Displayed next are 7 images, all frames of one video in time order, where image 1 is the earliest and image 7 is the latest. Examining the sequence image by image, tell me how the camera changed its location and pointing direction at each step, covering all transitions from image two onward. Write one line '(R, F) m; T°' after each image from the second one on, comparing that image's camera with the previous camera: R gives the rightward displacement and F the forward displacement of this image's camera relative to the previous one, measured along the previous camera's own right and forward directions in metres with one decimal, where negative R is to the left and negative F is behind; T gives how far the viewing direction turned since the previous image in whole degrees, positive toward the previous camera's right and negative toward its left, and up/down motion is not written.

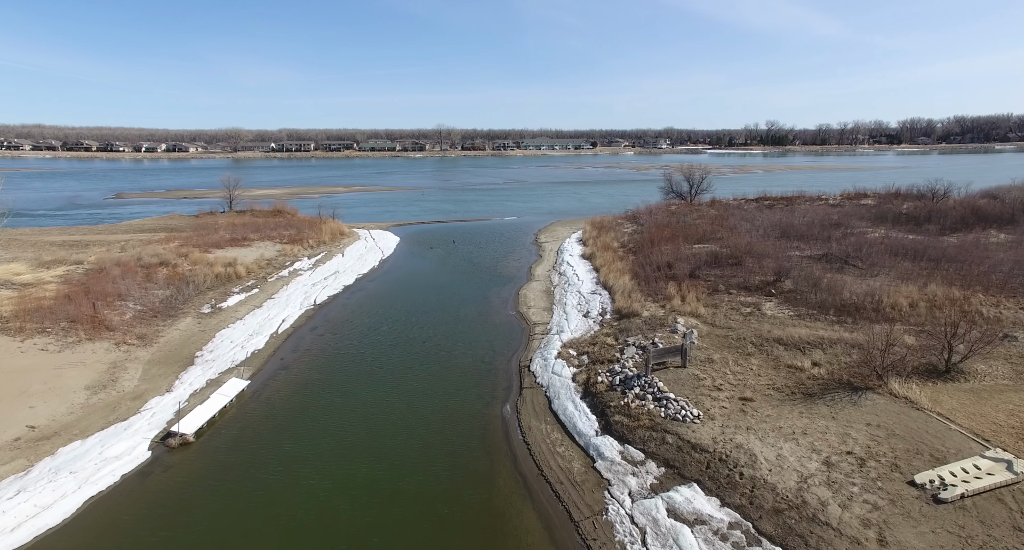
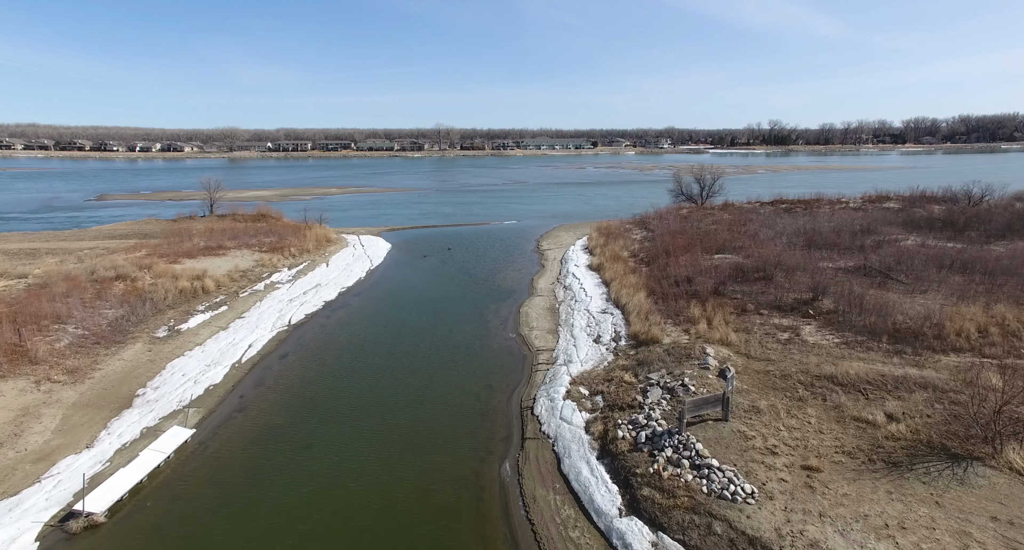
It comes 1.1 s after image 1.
(0.0, +1.5) m; 0°
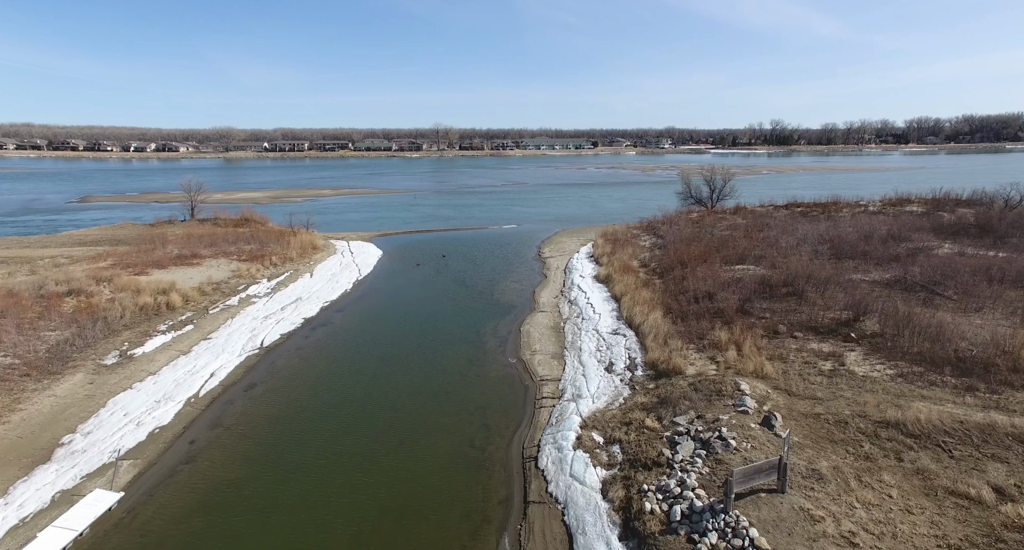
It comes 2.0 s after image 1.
(0.0, +1.3) m; 0°
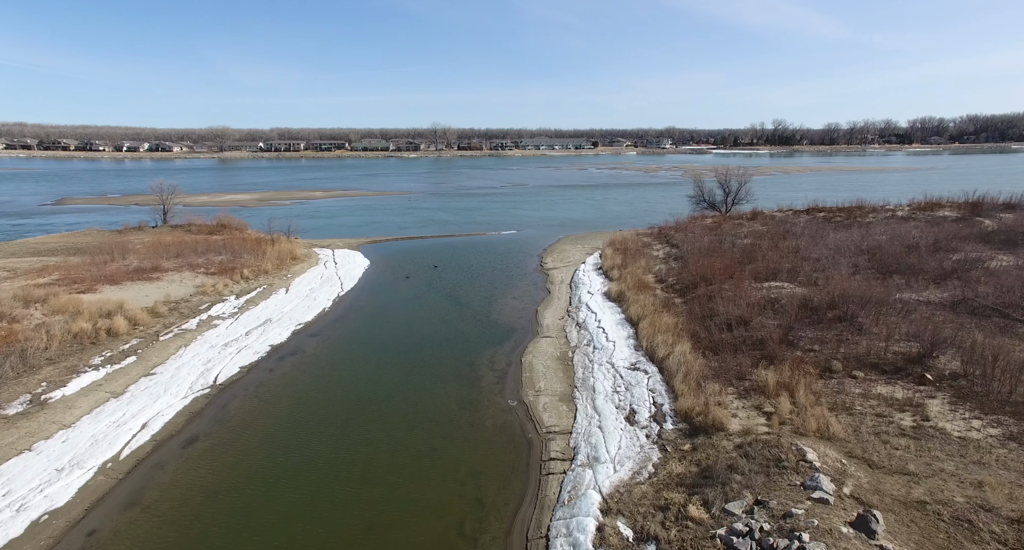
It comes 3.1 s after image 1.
(0.0, +1.7) m; 0°
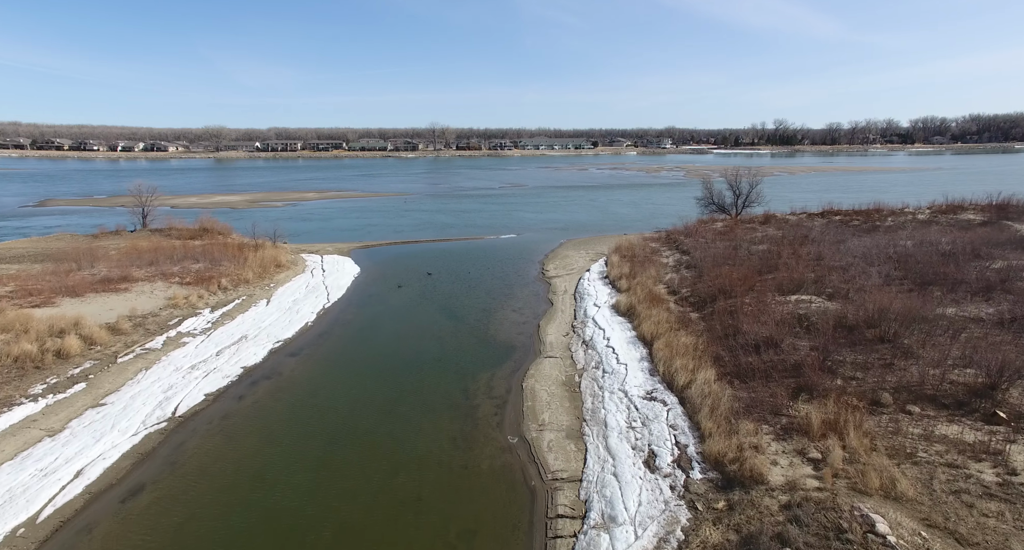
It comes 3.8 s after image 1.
(0.0, +1.1) m; 0°
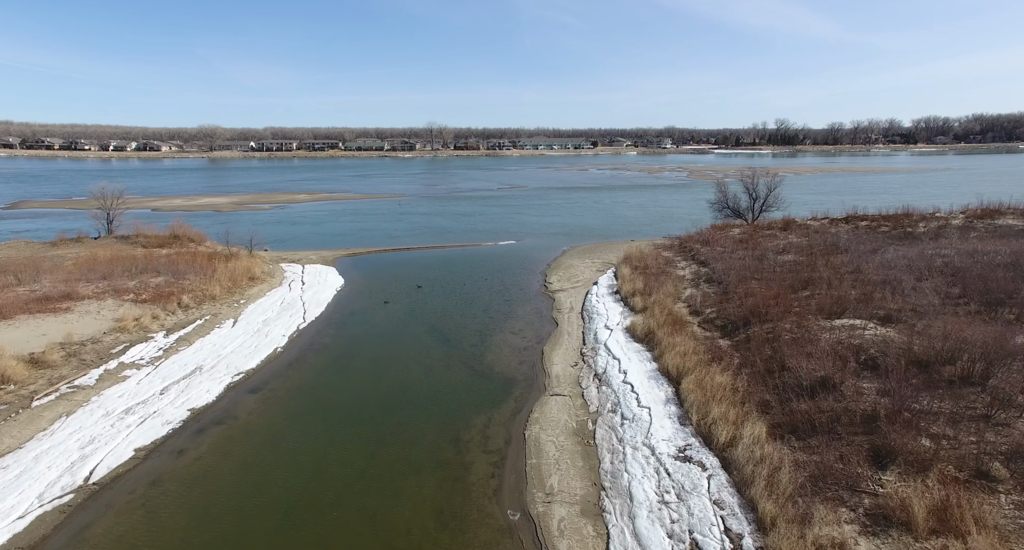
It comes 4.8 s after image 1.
(0.0, +1.5) m; 0°
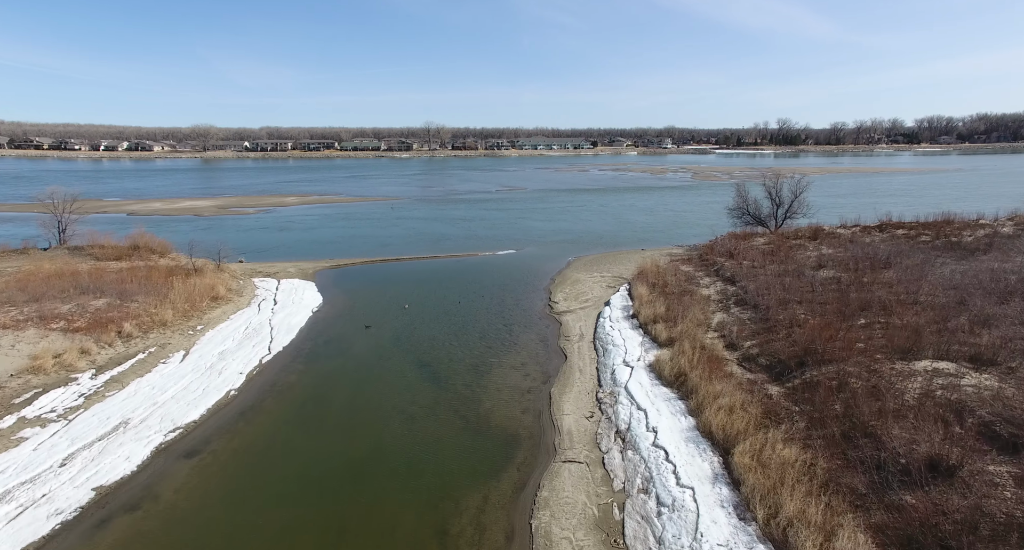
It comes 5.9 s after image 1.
(0.0, +1.8) m; 0°
